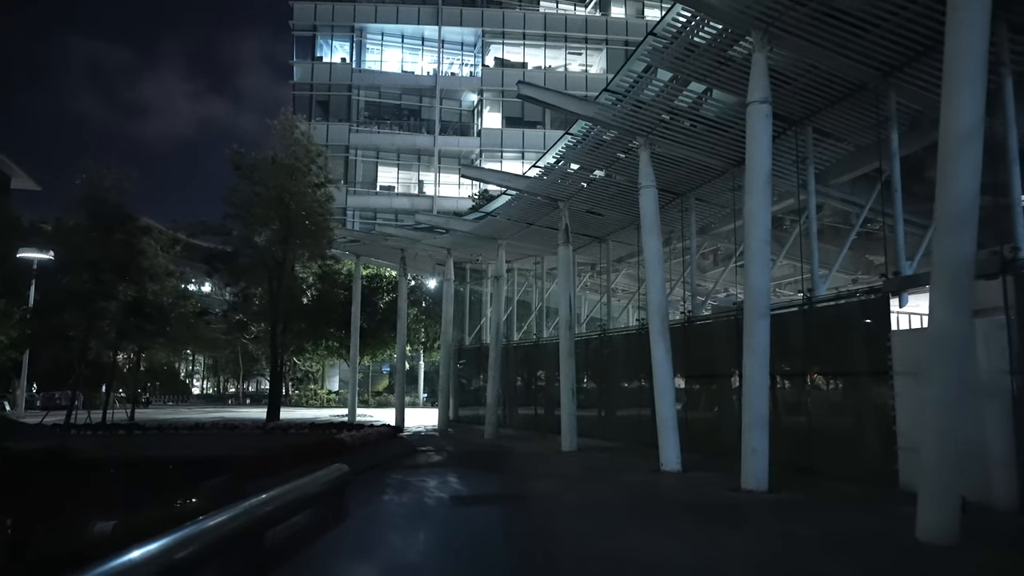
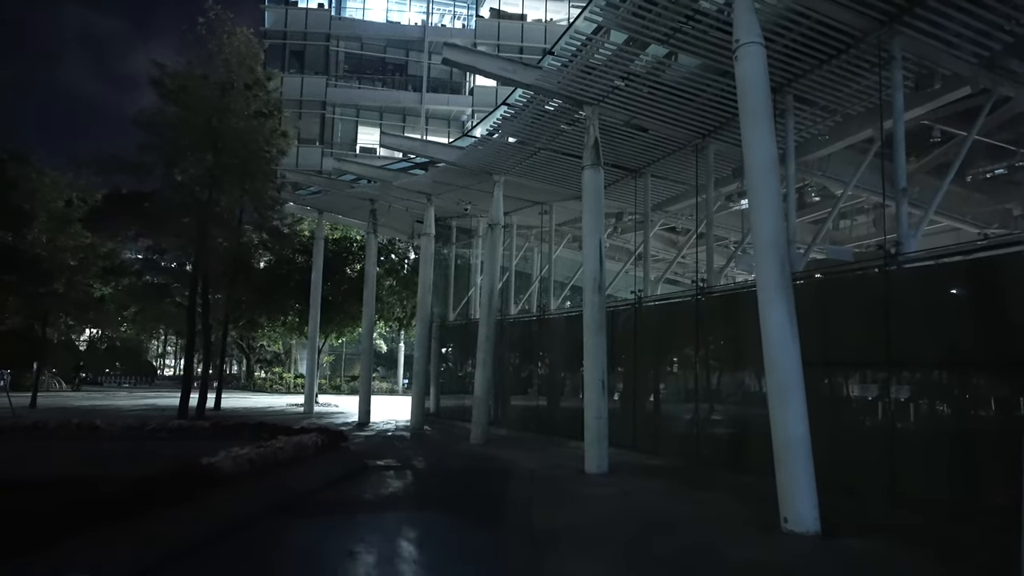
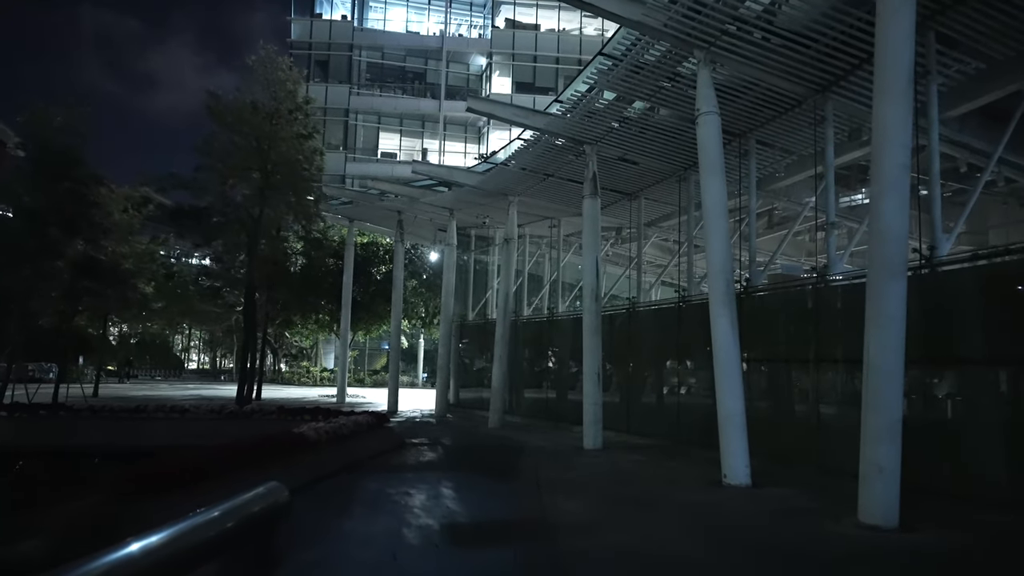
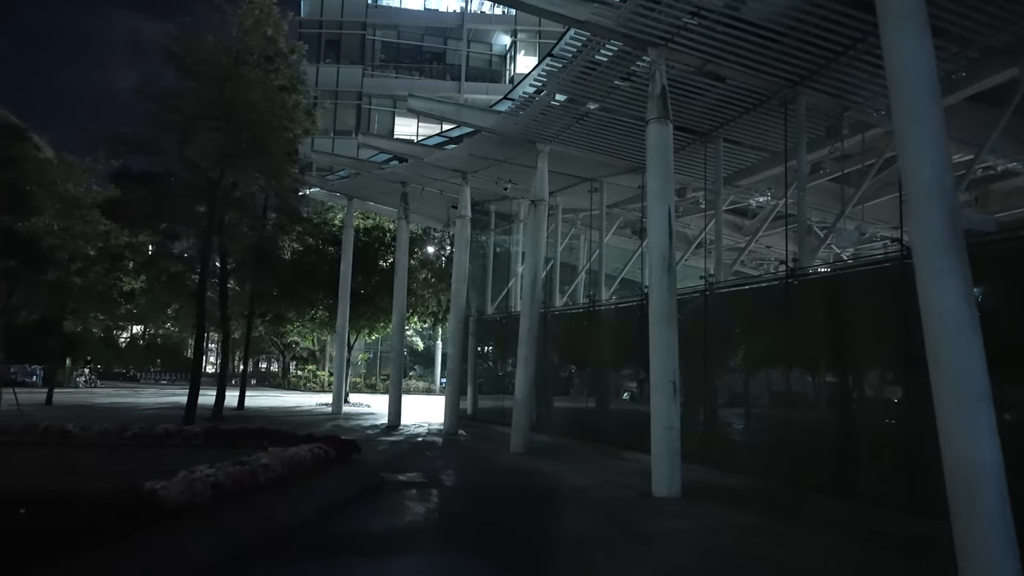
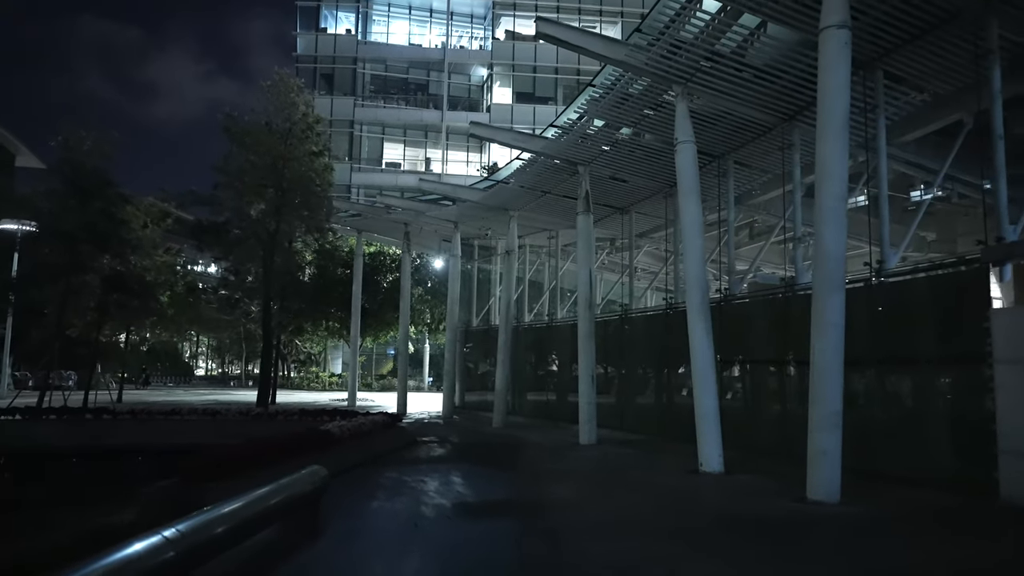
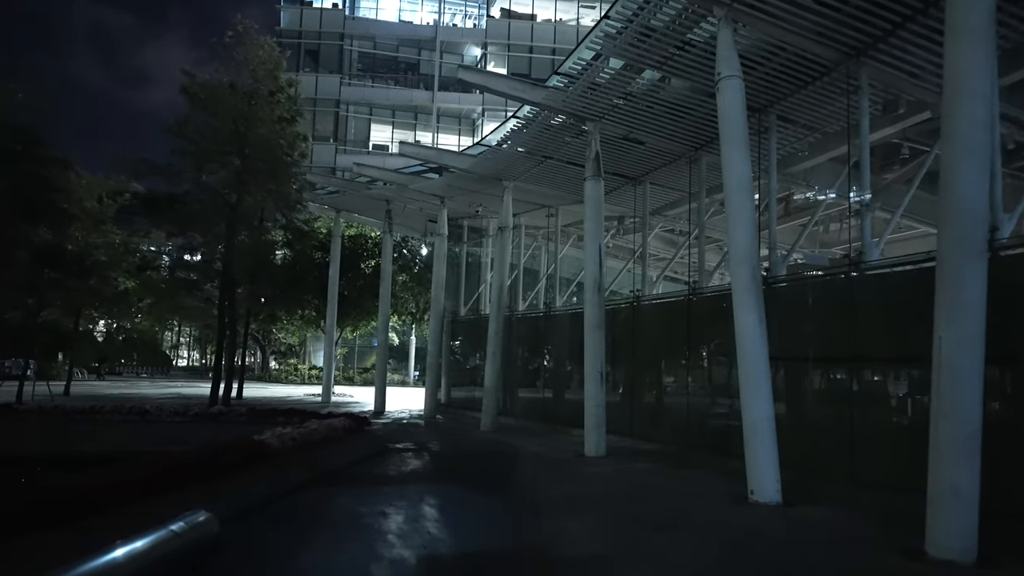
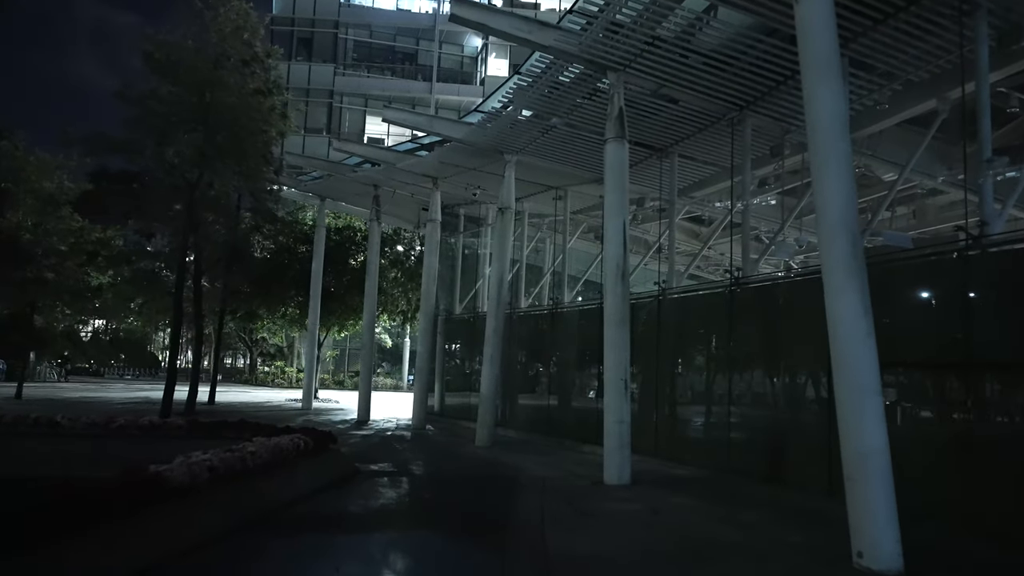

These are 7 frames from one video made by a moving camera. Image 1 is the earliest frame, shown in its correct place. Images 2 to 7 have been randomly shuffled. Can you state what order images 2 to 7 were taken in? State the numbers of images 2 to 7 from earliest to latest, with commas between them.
5, 3, 6, 2, 7, 4
